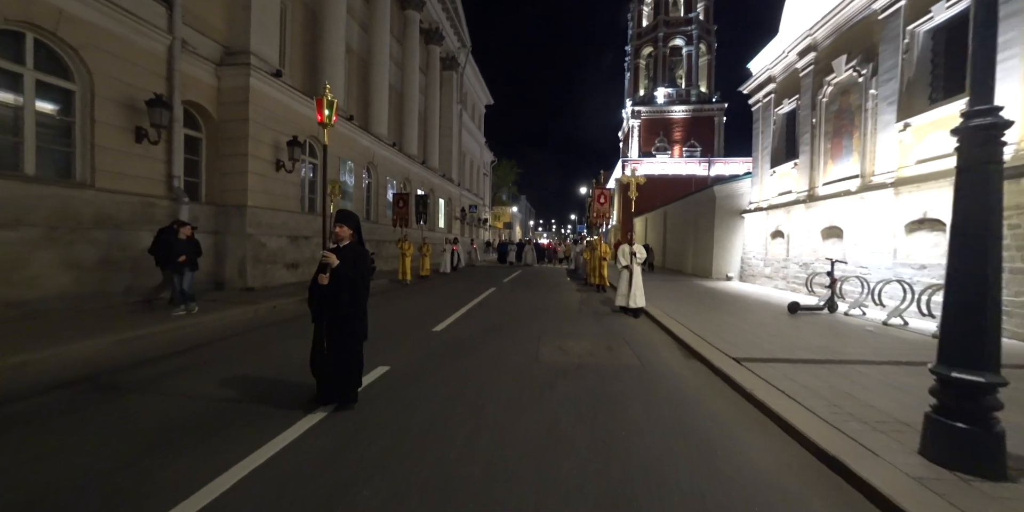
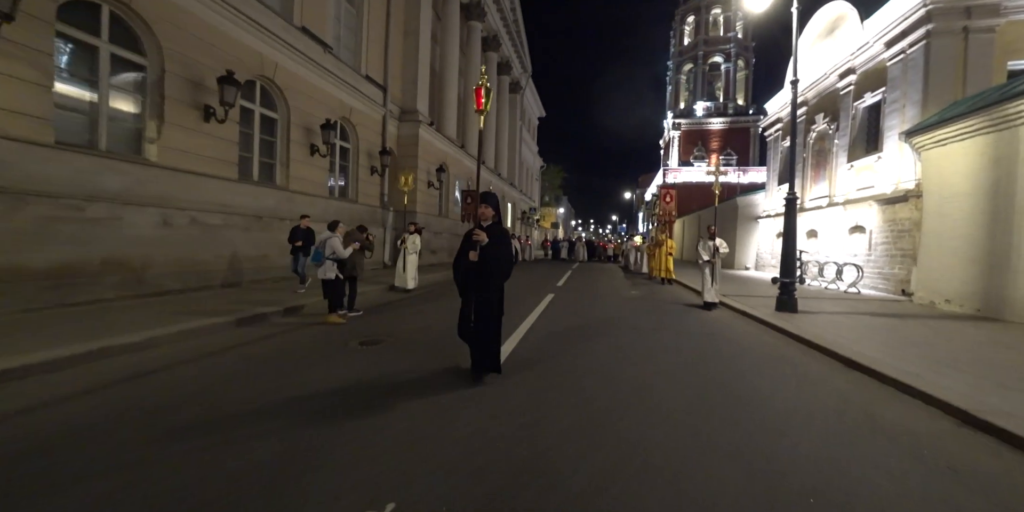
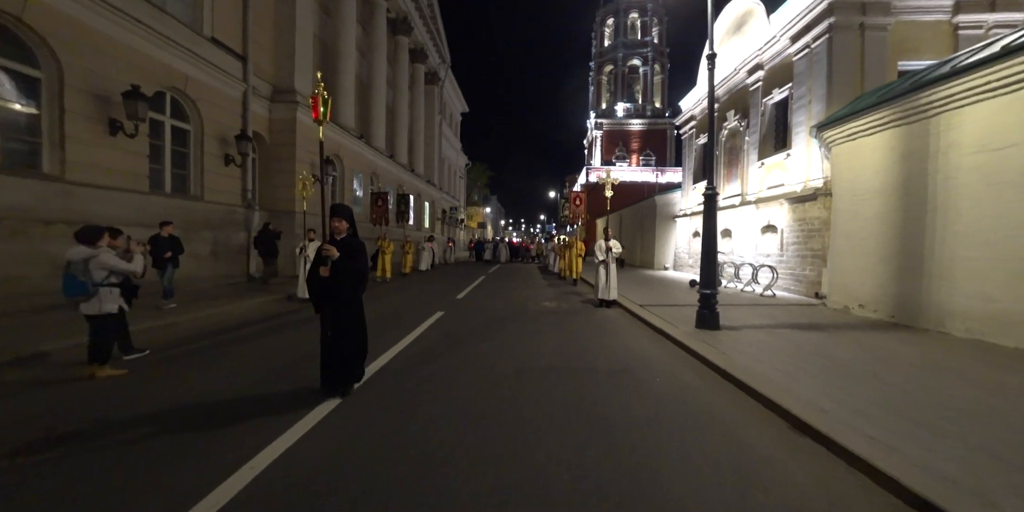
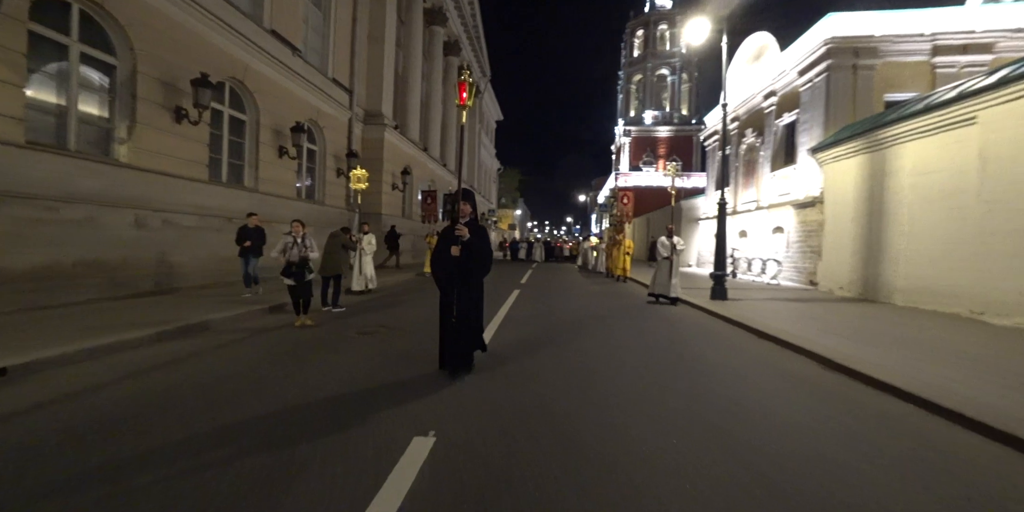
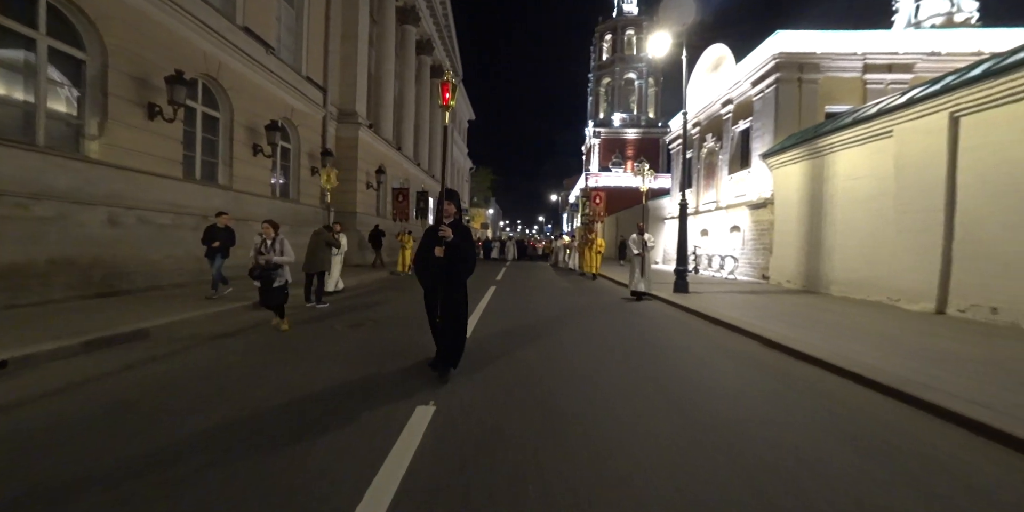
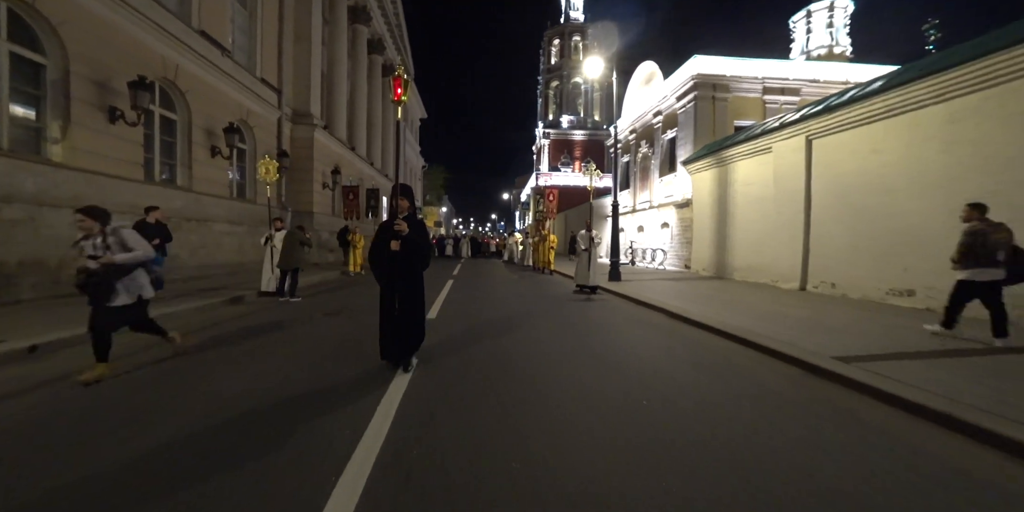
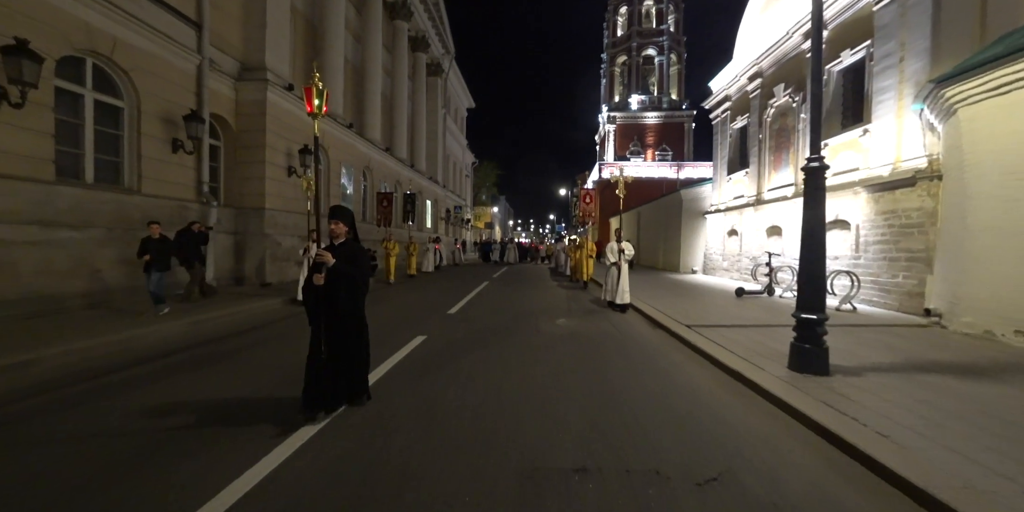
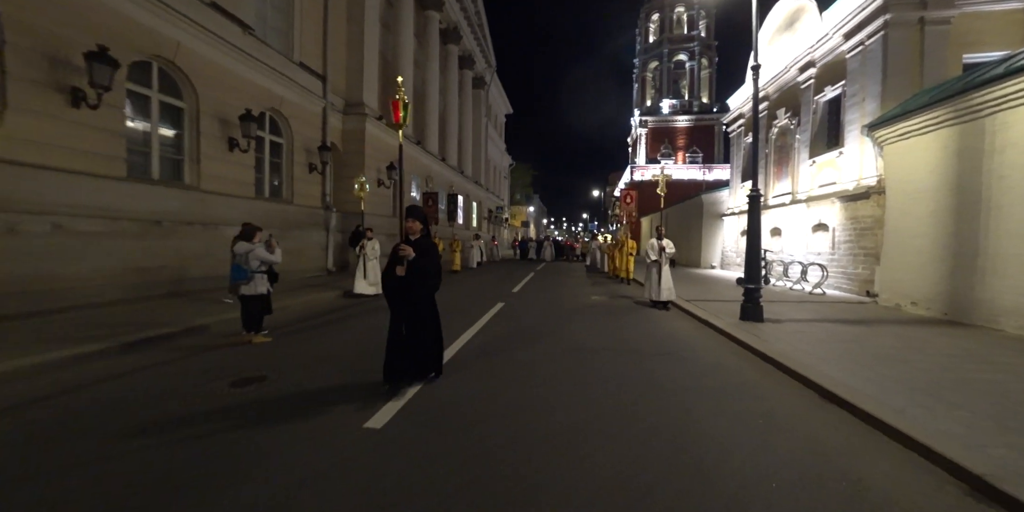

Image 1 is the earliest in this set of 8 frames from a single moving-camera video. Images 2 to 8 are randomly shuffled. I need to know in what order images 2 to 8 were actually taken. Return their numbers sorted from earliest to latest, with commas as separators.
7, 3, 8, 2, 4, 5, 6
